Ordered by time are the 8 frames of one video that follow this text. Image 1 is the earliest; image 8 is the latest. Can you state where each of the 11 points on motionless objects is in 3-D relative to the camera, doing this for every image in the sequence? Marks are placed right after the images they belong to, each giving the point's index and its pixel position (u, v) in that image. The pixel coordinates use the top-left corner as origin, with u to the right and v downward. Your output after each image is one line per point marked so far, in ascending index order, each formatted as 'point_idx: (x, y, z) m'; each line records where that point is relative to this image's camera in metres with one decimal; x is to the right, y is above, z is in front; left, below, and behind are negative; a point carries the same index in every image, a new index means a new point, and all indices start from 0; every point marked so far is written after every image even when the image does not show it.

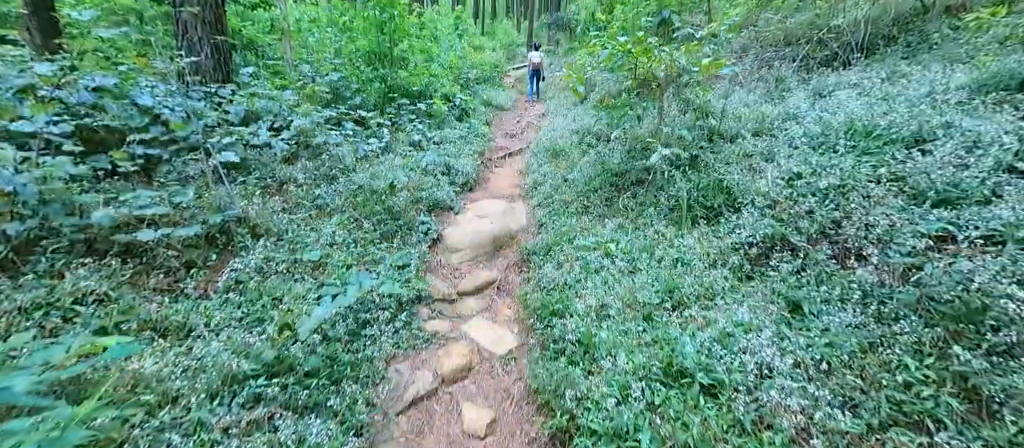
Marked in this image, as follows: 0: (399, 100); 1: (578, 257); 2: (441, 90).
0: (-1.9, +2.0, +5.4) m
1: (+0.5, -0.2, +2.5) m
2: (-1.4, +2.6, +6.5) m
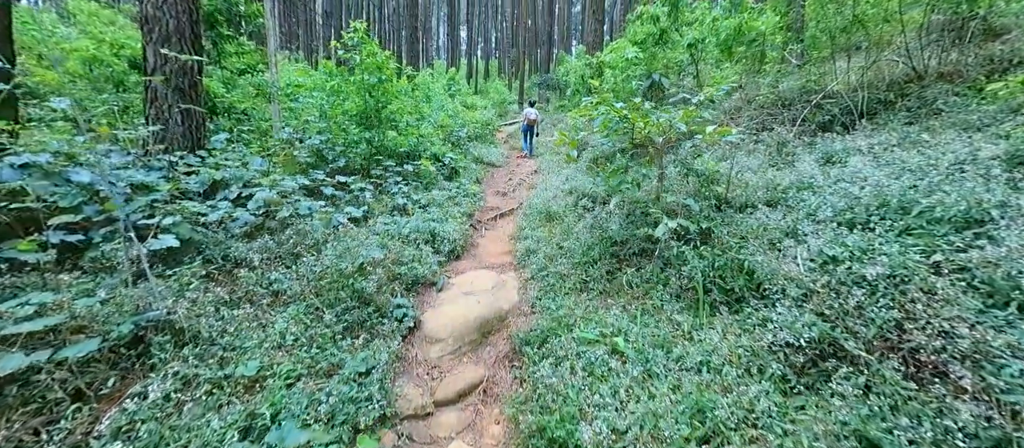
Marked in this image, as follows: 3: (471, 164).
0: (-2.0, +0.9, +5.2) m
1: (+0.4, -0.8, +2.1) m
2: (-1.6, +1.4, +6.4) m
3: (-1.0, +1.4, +7.6) m
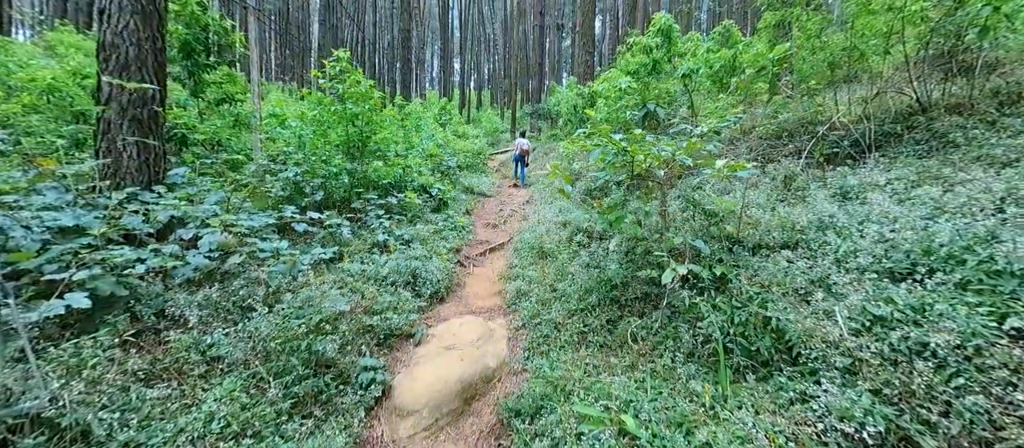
0: (-2.2, +0.4, +4.9) m
1: (+0.4, -1.1, +1.7) m
2: (-1.8, +0.8, +6.1) m
3: (-1.2, +0.7, +7.4) m
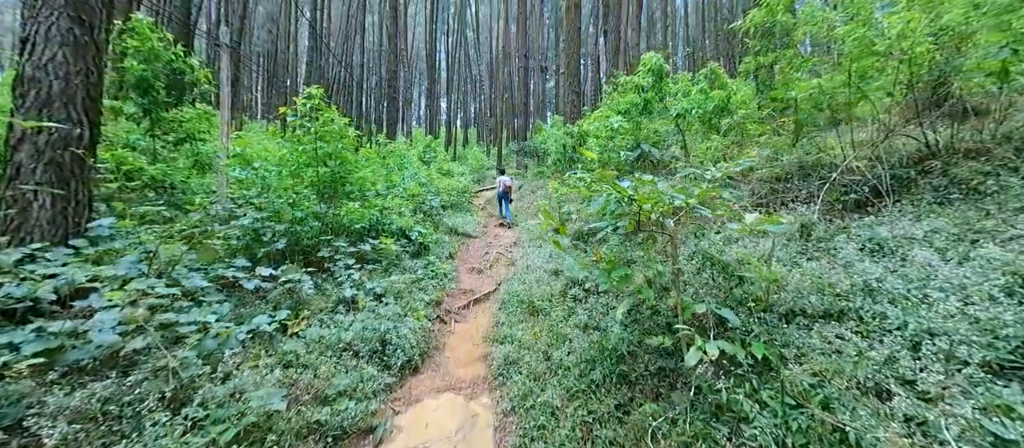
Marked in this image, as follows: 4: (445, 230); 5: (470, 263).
0: (-2.3, -0.3, +4.4) m
1: (+0.3, -1.4, +1.2) m
2: (-2.0, 0.0, +5.6) m
3: (-1.5, -0.3, +6.9) m
4: (-1.6, -0.1, +7.6) m
5: (-0.8, -0.8, +6.3) m
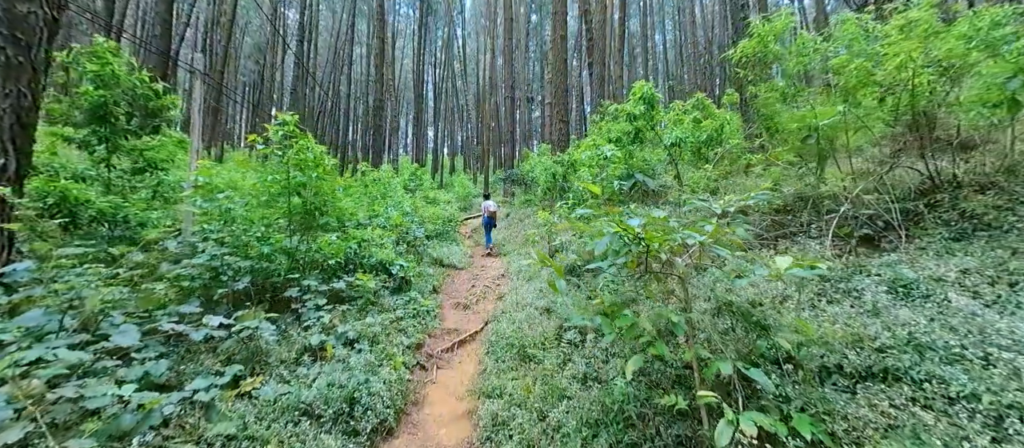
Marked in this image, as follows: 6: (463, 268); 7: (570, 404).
0: (-2.5, -0.7, +4.0) m
1: (+0.3, -1.6, +0.8) m
2: (-2.2, -0.5, +5.3) m
3: (-1.7, -0.9, +6.5) m
4: (-1.8, -0.8, +7.2) m
5: (-1.0, -1.3, +5.9) m
6: (-1.2, -1.0, +7.8) m
7: (+0.4, -1.3, +2.4) m
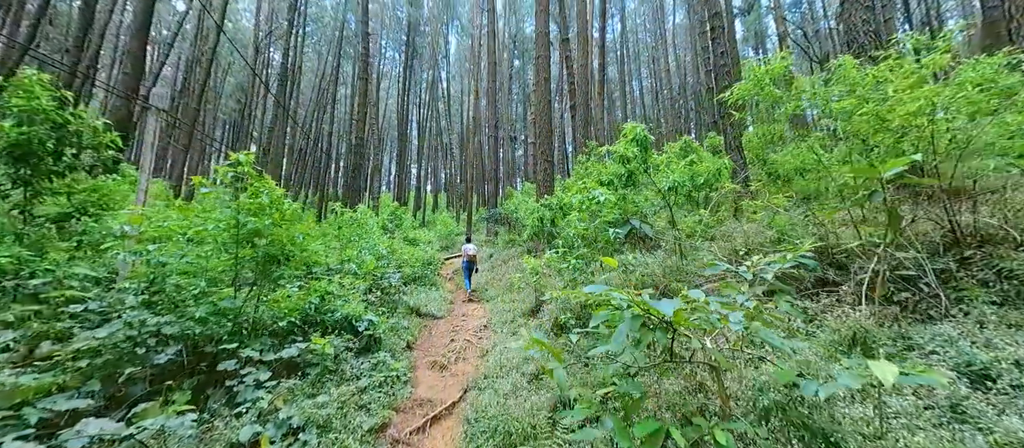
0: (-2.7, -1.3, +3.3) m
1: (+0.3, -1.8, +0.2) m
2: (-2.4, -1.2, +4.6) m
3: (-2.0, -1.7, +5.9) m
4: (-2.1, -1.7, +6.6) m
5: (-1.3, -2.1, +5.3) m
6: (-1.5, -2.0, +7.1) m
7: (+0.3, -1.7, +1.8) m
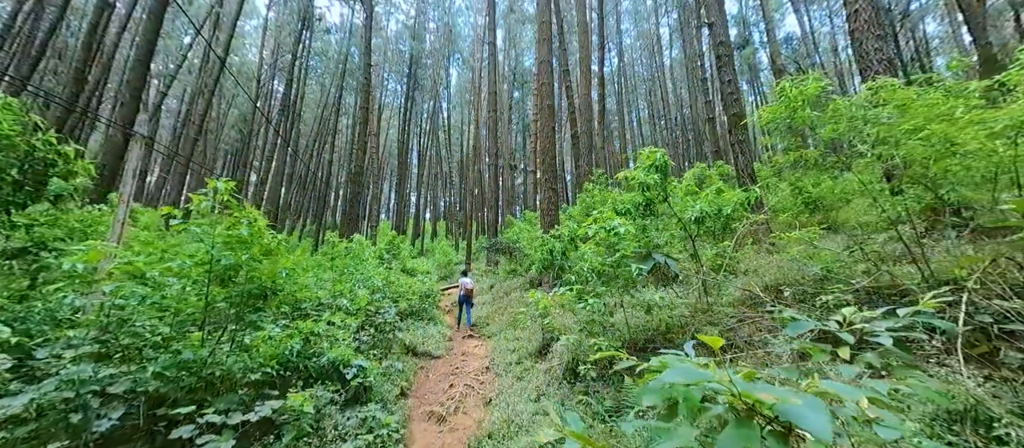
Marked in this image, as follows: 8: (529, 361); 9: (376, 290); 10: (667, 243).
0: (-2.6, -1.6, +2.8) m
1: (+0.4, -1.8, -0.3) m
2: (-2.3, -1.7, +4.1) m
3: (-1.9, -2.3, +5.3) m
4: (-2.1, -2.3, +6.0) m
5: (-1.2, -2.6, +4.7) m
6: (-1.4, -2.6, +6.5) m
7: (+0.5, -1.9, +1.3) m
8: (+0.3, -2.1, +5.1) m
9: (-3.3, -1.6, +8.0) m
10: (+1.9, -0.2, +4.0) m
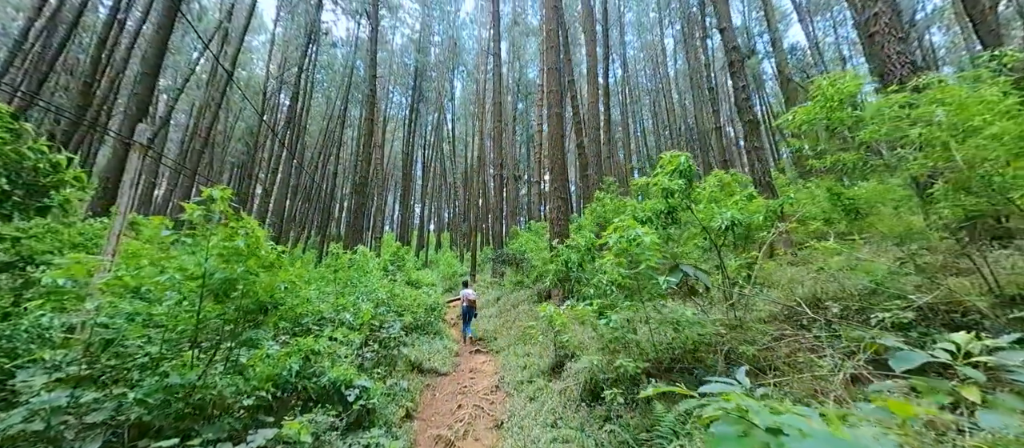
0: (-2.4, -1.7, +2.5) m
1: (+0.5, -1.8, -0.6) m
2: (-2.2, -1.8, +3.8) m
3: (-1.7, -2.4, +5.0) m
4: (-1.9, -2.5, +5.7) m
5: (-1.0, -2.7, +4.4) m
6: (-1.2, -2.8, +6.2) m
7: (+0.6, -1.9, +1.0) m
8: (+0.4, -2.3, +4.8) m
9: (-3.1, -1.9, +7.8) m
10: (+2.0, -0.3, +3.7) m
